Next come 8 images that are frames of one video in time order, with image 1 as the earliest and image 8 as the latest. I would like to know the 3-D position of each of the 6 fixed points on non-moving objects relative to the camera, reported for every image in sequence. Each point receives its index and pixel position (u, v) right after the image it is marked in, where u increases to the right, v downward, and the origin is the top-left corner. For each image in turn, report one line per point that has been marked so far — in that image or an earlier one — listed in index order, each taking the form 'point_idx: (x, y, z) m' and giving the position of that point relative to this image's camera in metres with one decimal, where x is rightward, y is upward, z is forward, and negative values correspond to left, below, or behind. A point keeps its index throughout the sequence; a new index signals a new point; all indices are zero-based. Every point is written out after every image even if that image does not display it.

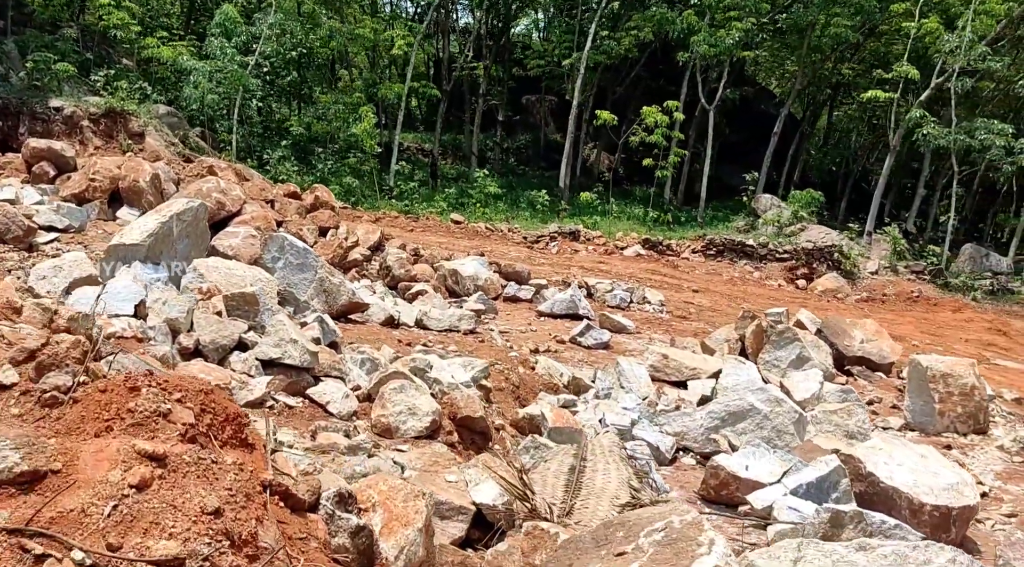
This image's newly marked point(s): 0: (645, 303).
0: (+1.4, -0.2, +10.5) m
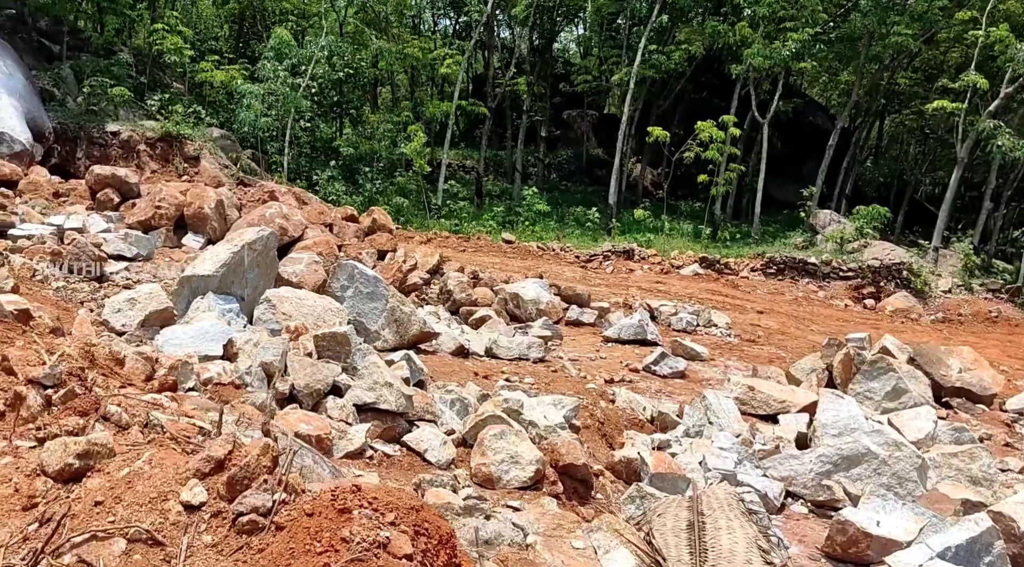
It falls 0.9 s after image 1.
0: (+2.1, -0.4, +10.2) m
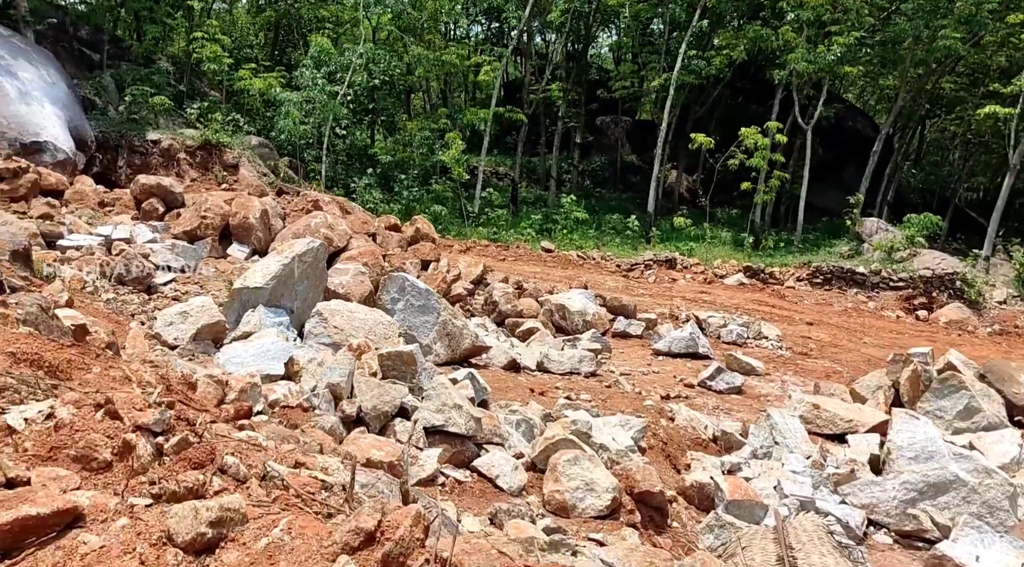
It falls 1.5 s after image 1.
0: (+2.6, -0.6, +10.0) m
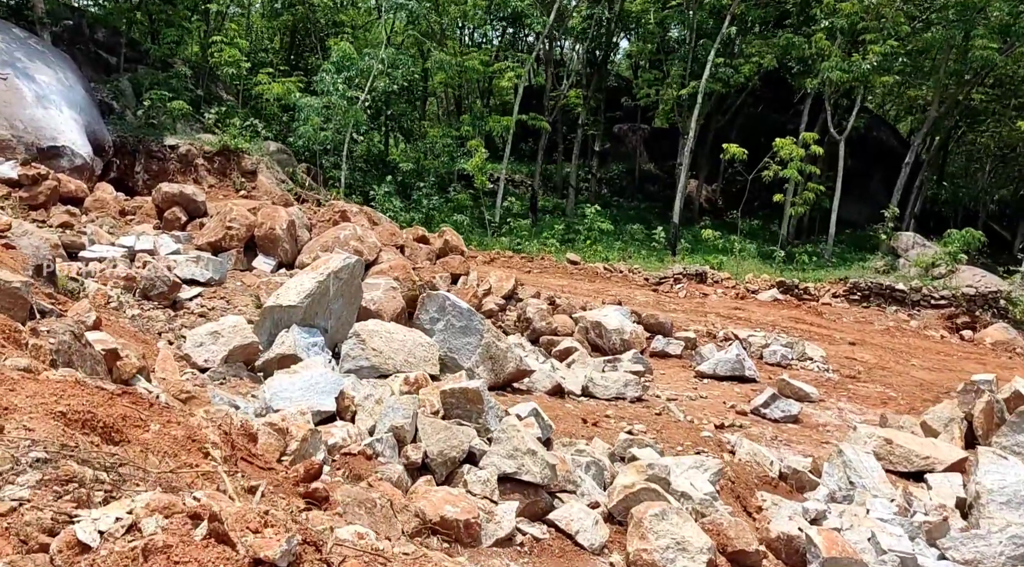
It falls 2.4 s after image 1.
0: (+2.9, -0.7, +9.6) m
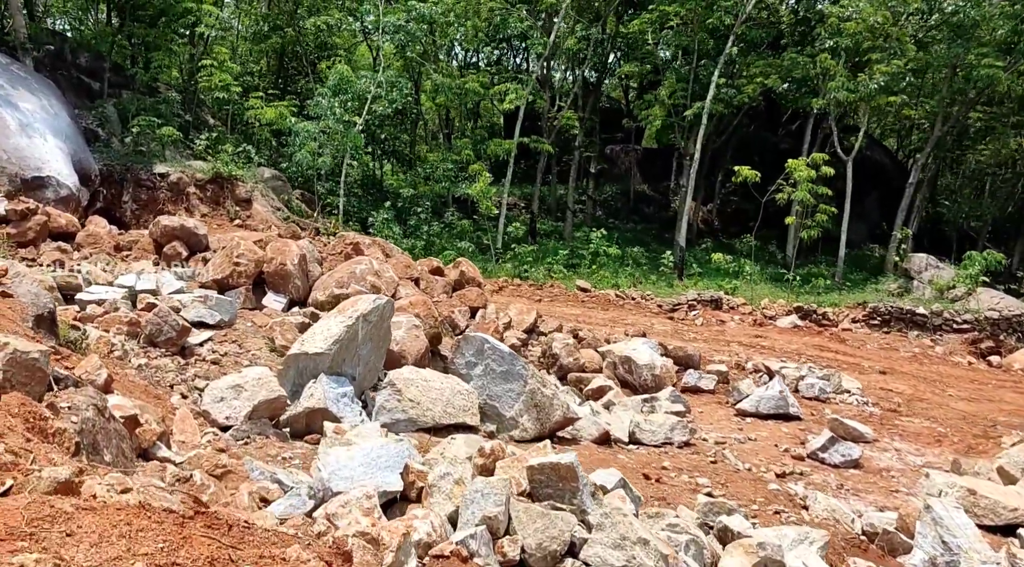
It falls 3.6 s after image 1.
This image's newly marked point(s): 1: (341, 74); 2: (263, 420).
0: (+3.1, -1.0, +9.2) m
1: (-2.9, +3.6, +17.0) m
2: (-1.5, -0.8, +5.9) m
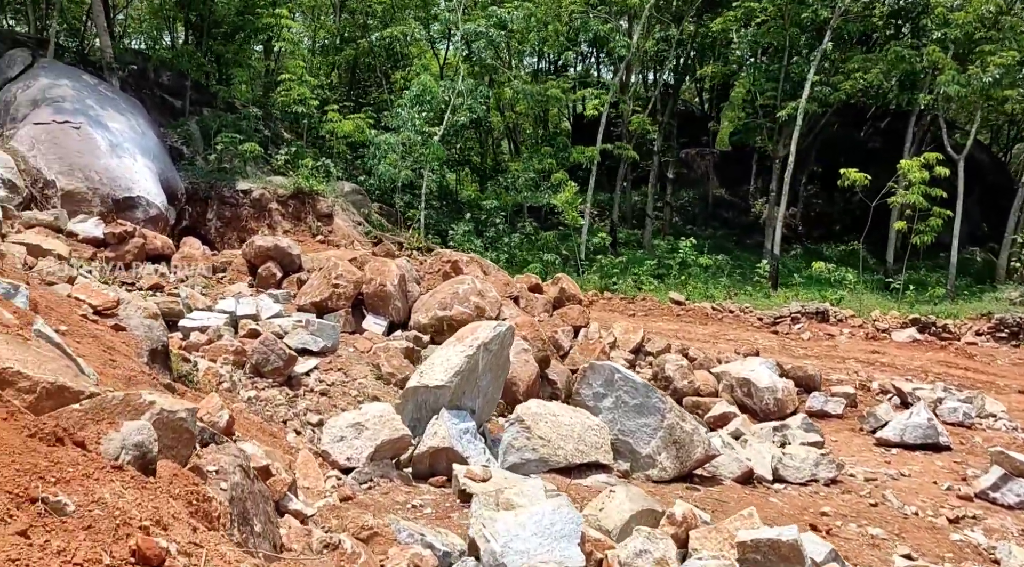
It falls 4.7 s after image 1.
0: (+4.1, -1.2, +8.5) m
1: (-1.5, +3.4, +16.7) m
2: (-0.7, -1.0, +5.5) m
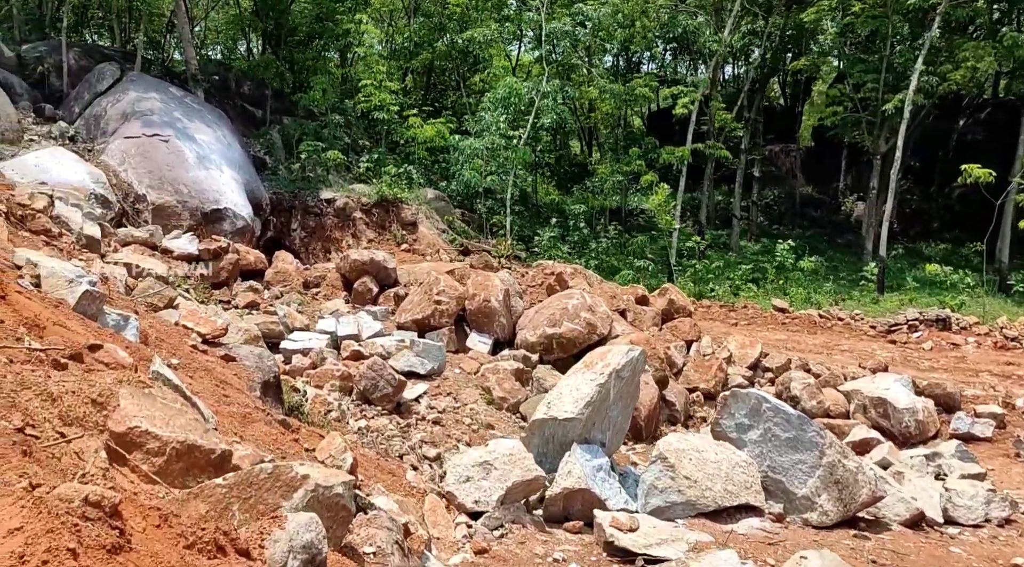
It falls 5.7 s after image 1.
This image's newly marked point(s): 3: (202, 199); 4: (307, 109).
0: (+5.0, -1.2, +7.7) m
1: (-0.1, +3.2, +16.2) m
2: (0.0, -1.1, +5.0) m
3: (-3.5, +1.0, +11.3) m
4: (-3.6, +3.1, +17.4) m
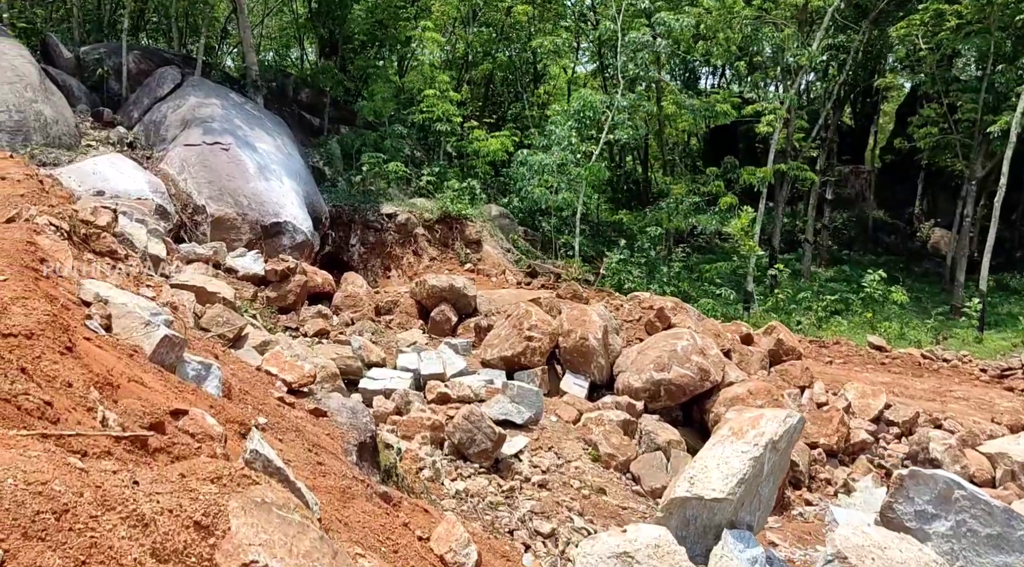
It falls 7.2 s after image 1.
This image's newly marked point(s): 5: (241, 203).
0: (+5.7, -1.6, +6.6) m
1: (+1.1, +2.9, +15.4) m
2: (+0.6, -1.4, +4.1) m
3: (-2.6, +0.7, +10.5) m
4: (-2.4, +2.8, +16.7) m
5: (-2.9, +0.8, +10.5) m
